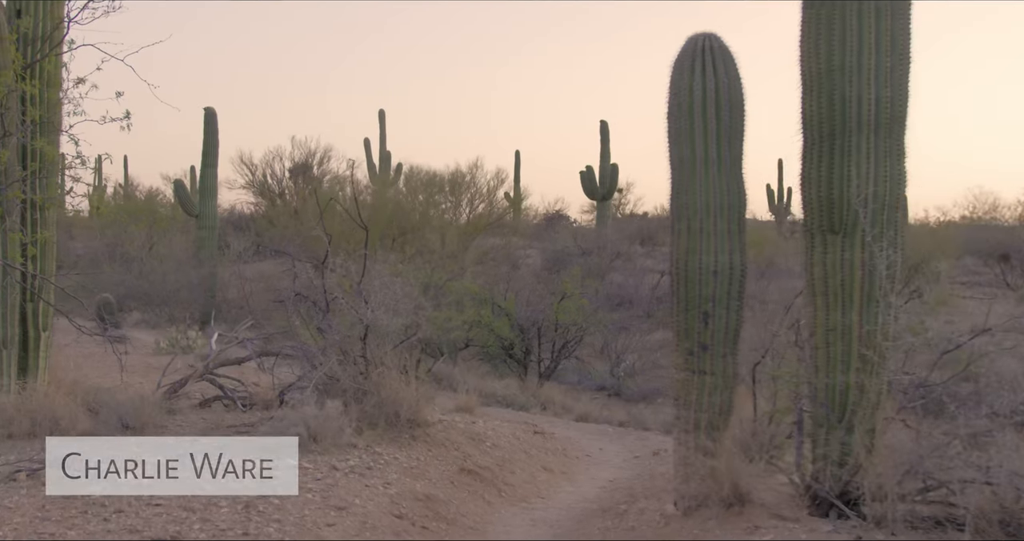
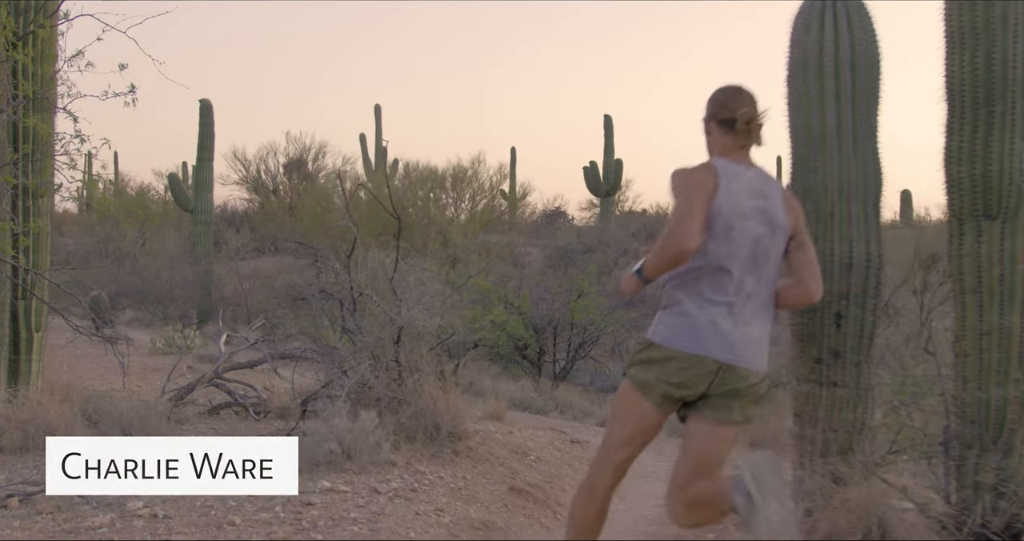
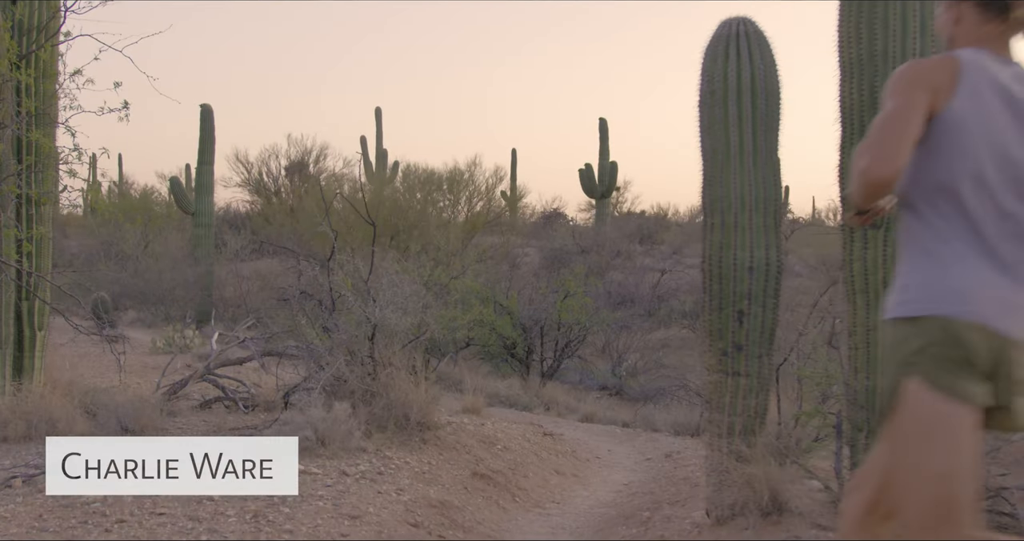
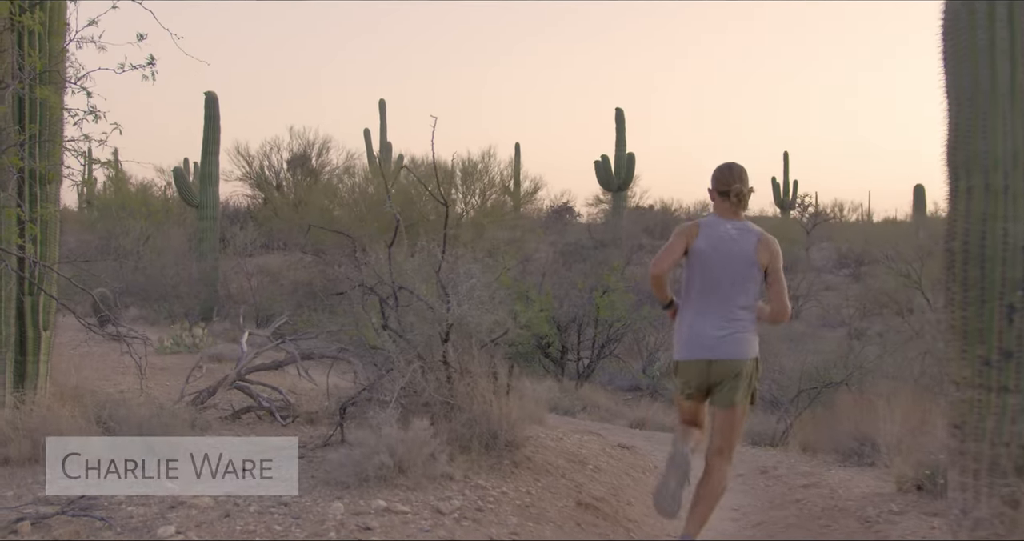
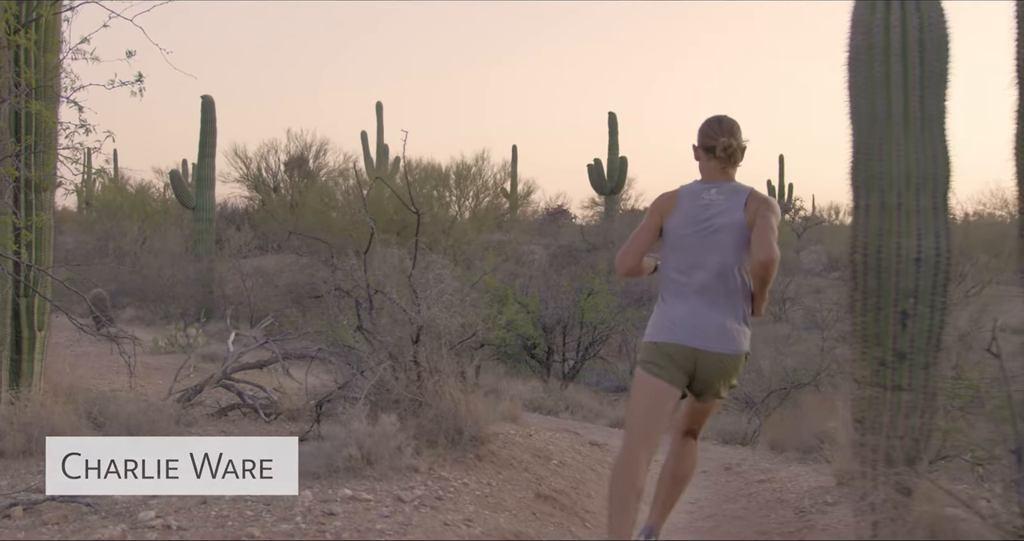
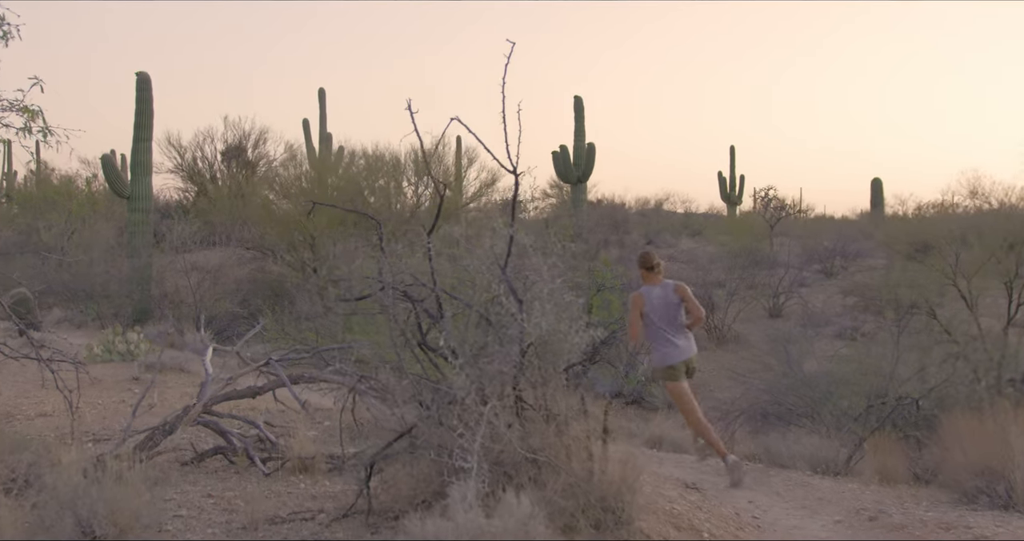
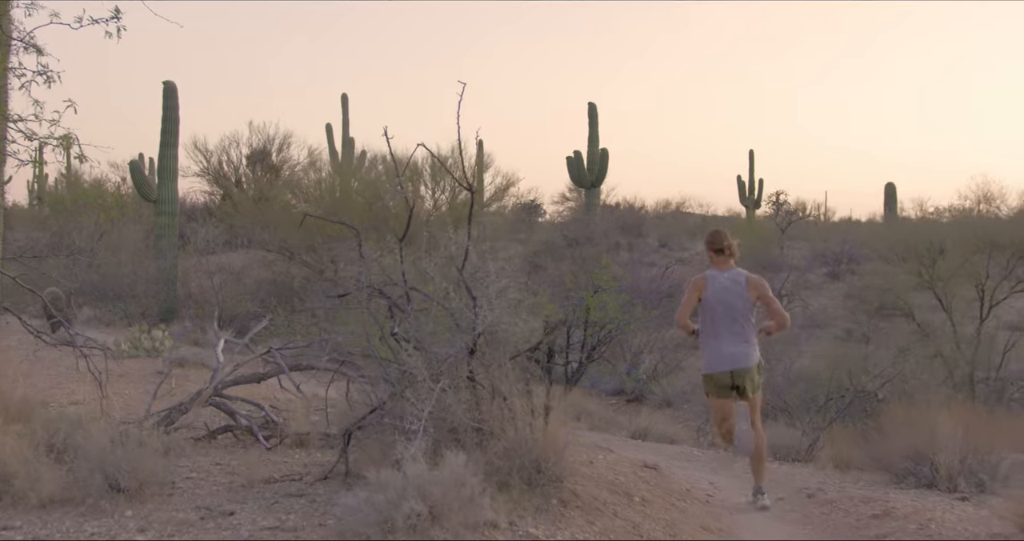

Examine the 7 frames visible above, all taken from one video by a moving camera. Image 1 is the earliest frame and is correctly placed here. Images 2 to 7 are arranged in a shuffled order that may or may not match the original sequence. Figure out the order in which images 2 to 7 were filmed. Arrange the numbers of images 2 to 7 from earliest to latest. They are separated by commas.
3, 2, 5, 4, 7, 6
